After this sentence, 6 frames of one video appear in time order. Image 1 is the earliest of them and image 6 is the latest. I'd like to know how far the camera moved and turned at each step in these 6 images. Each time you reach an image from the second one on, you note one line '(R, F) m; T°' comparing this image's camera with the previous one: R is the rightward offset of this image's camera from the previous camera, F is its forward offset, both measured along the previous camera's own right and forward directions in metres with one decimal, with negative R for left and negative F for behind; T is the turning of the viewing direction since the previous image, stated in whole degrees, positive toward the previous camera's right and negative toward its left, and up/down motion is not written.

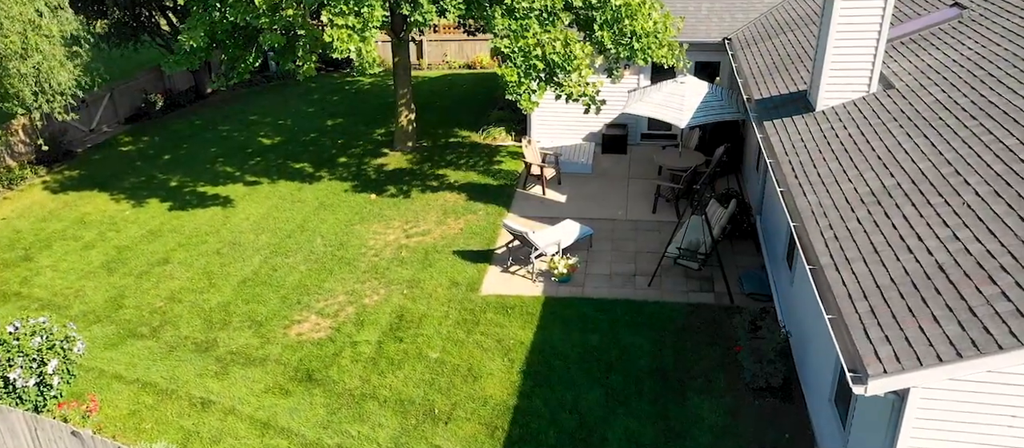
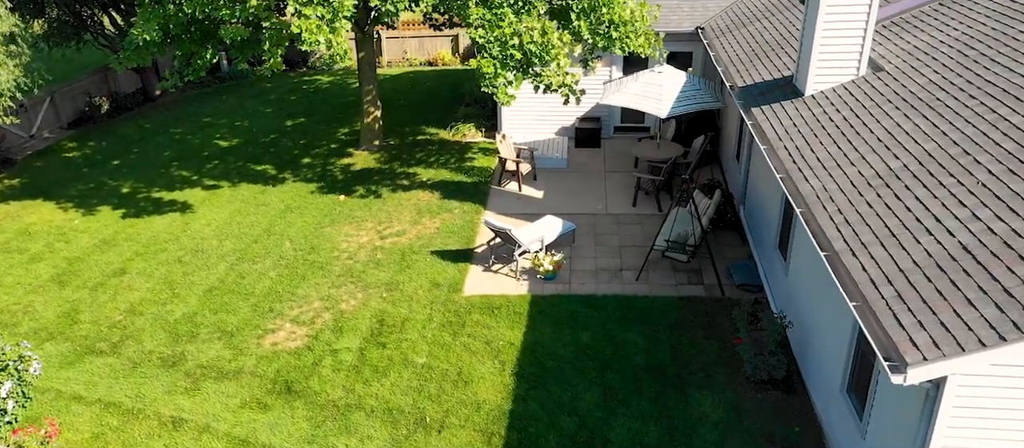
(-0.4, +0.4) m; +4°
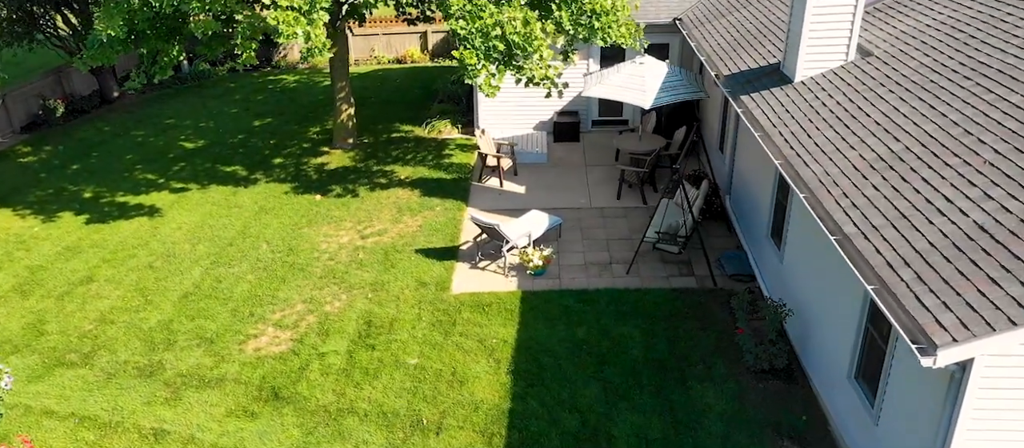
(-0.4, +0.2) m; +3°
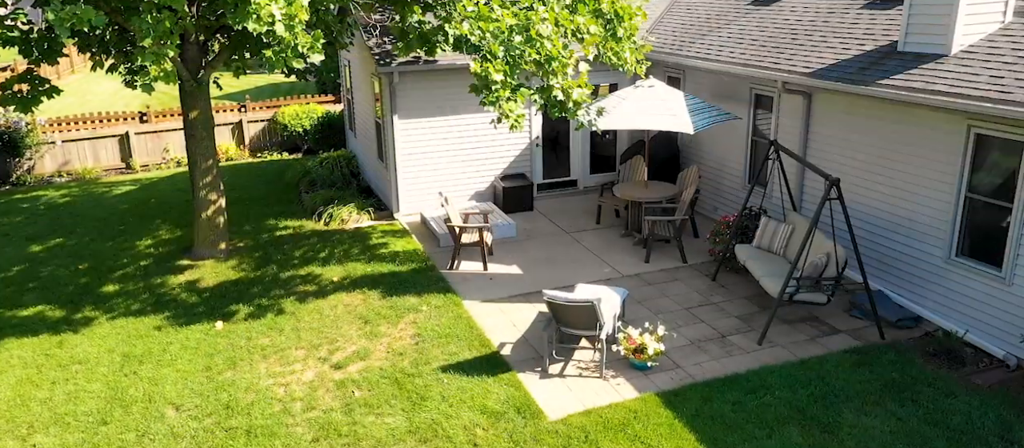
(-1.2, +0.4) m; +9°
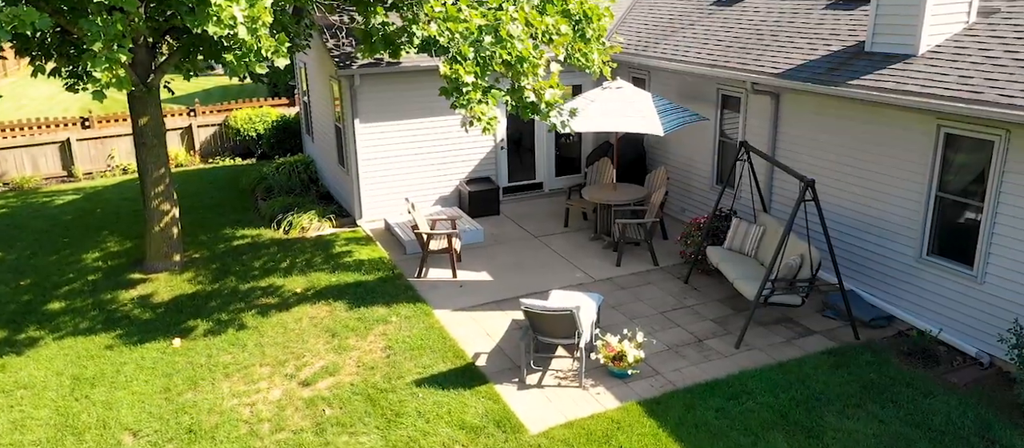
(-0.3, +0.3) m; +4°
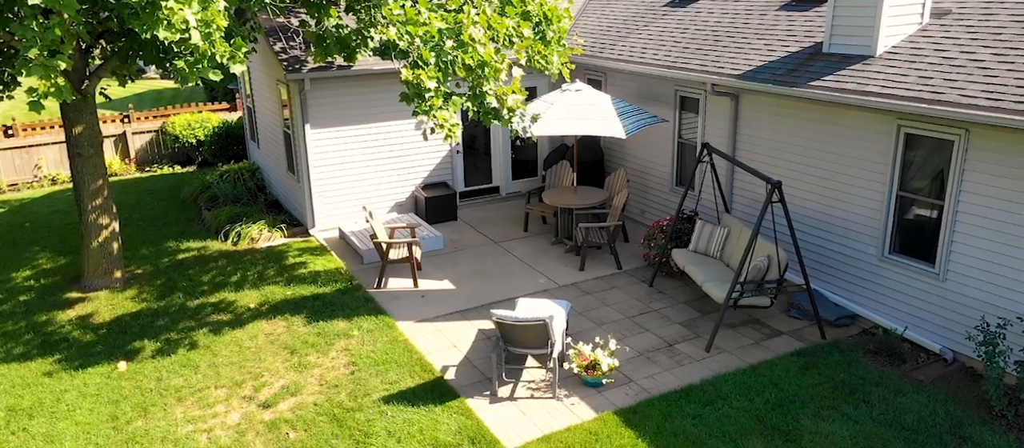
(-0.3, +0.3) m; +5°
